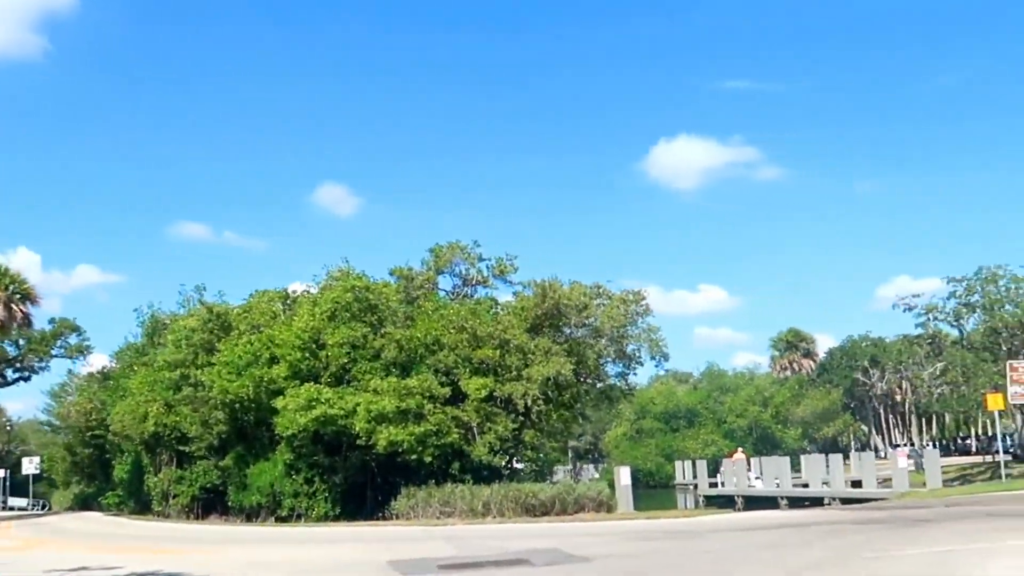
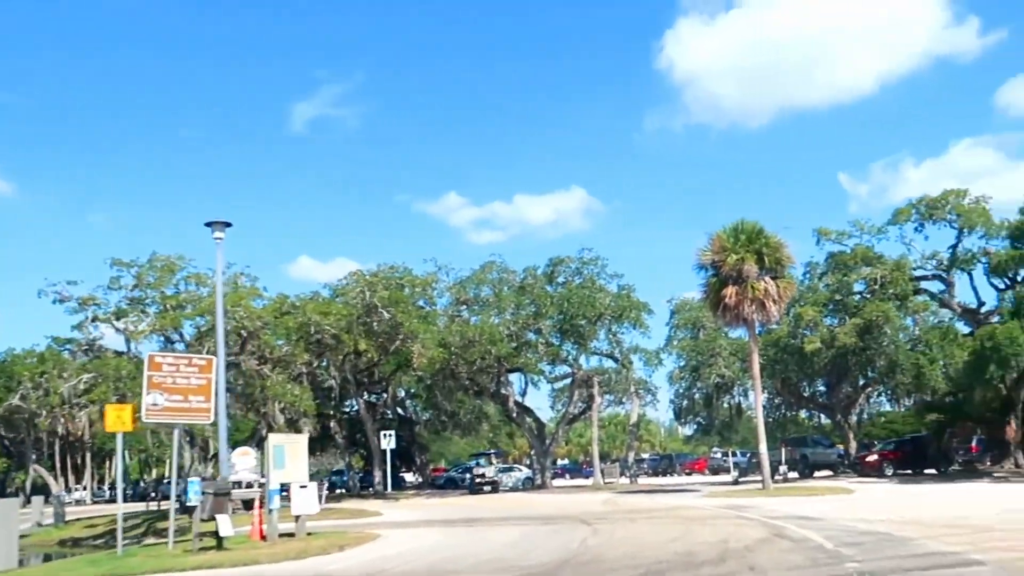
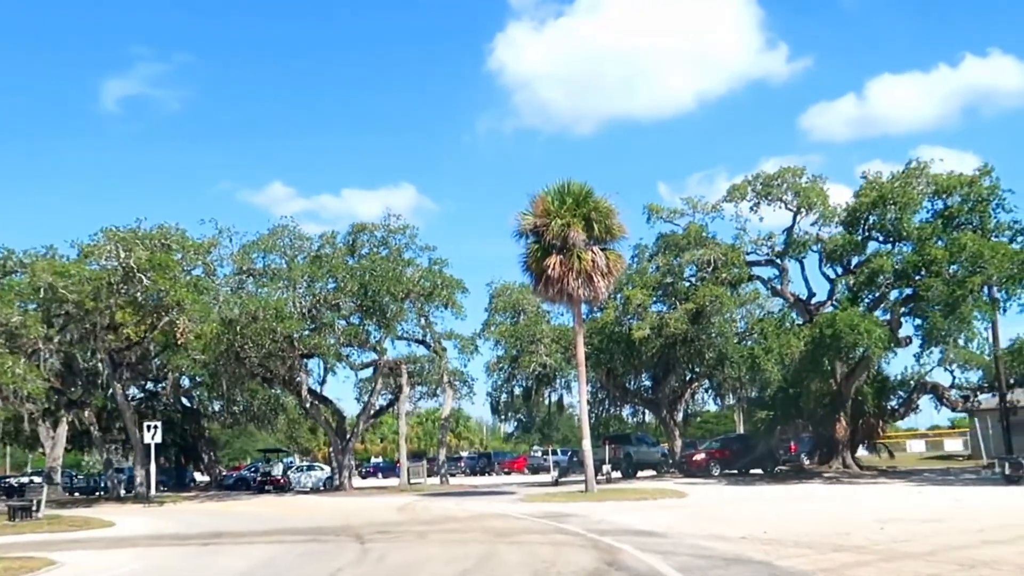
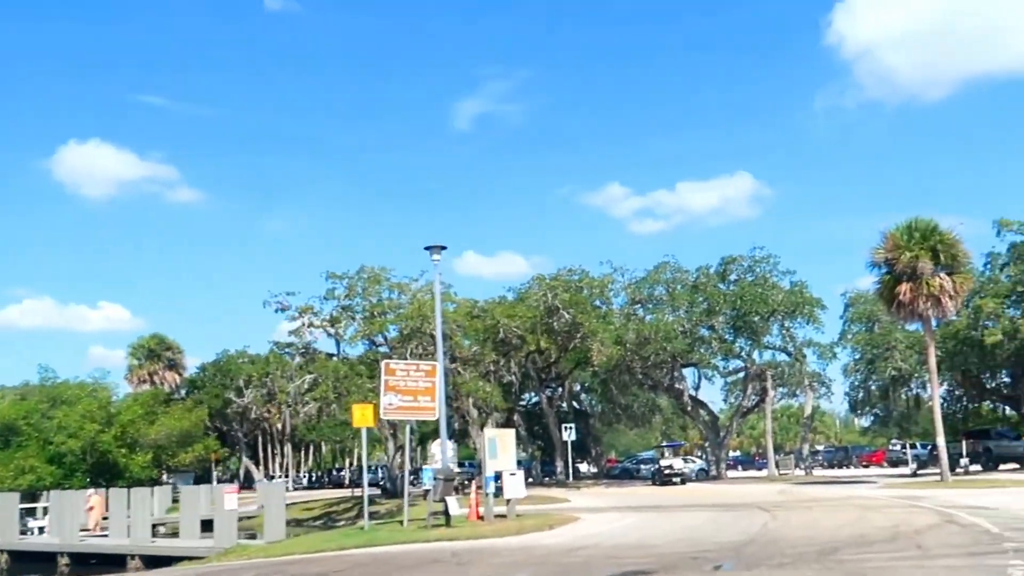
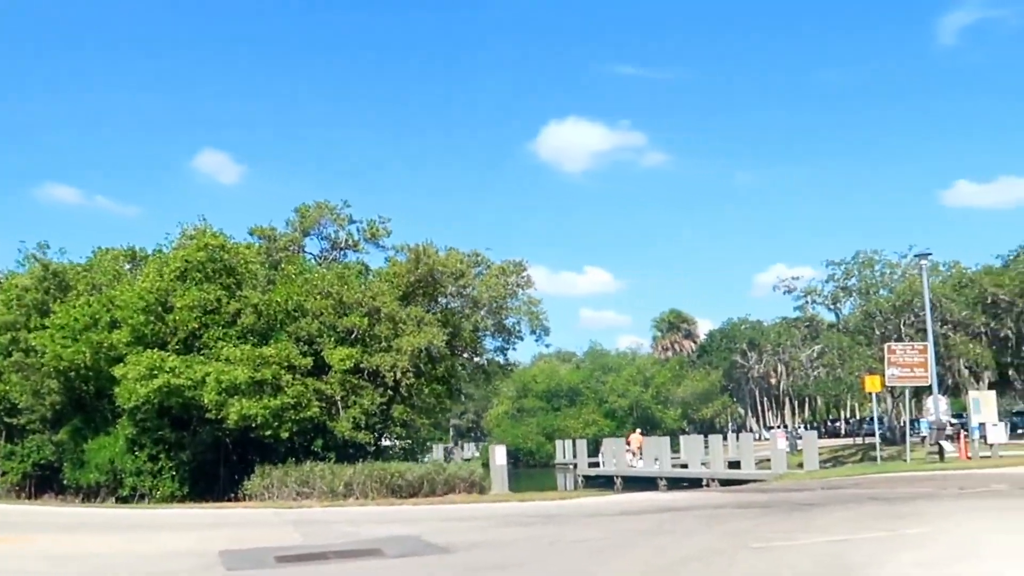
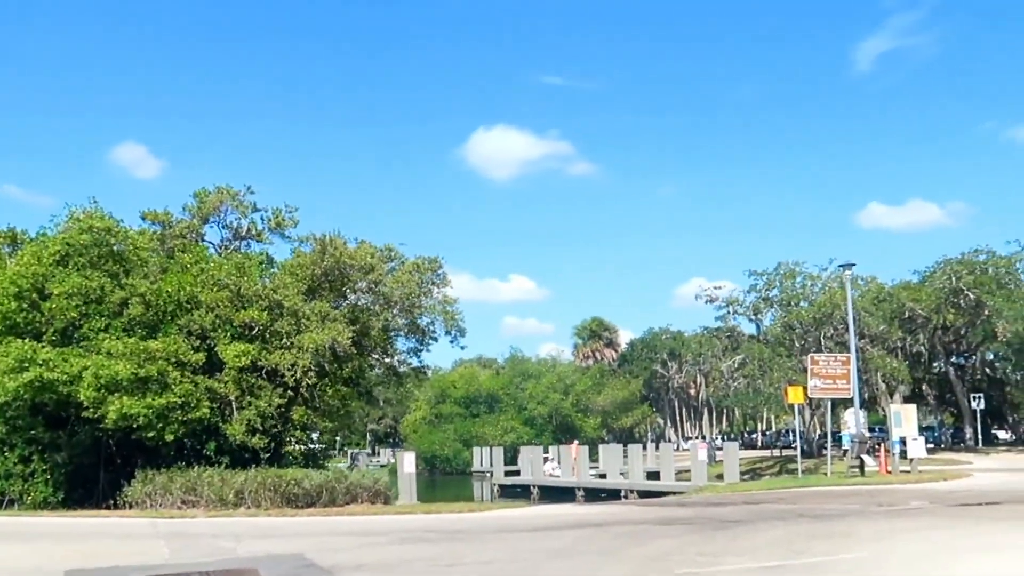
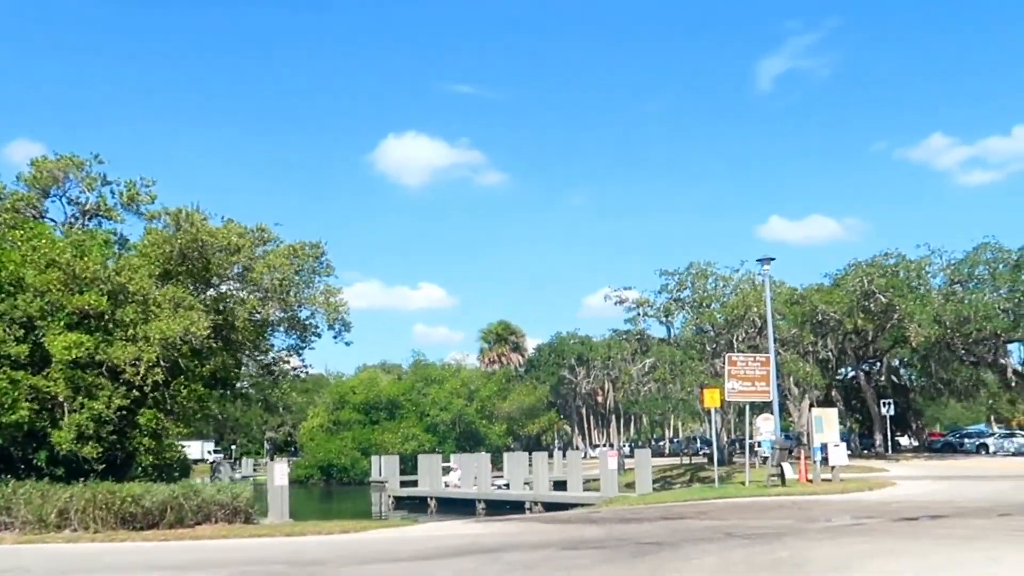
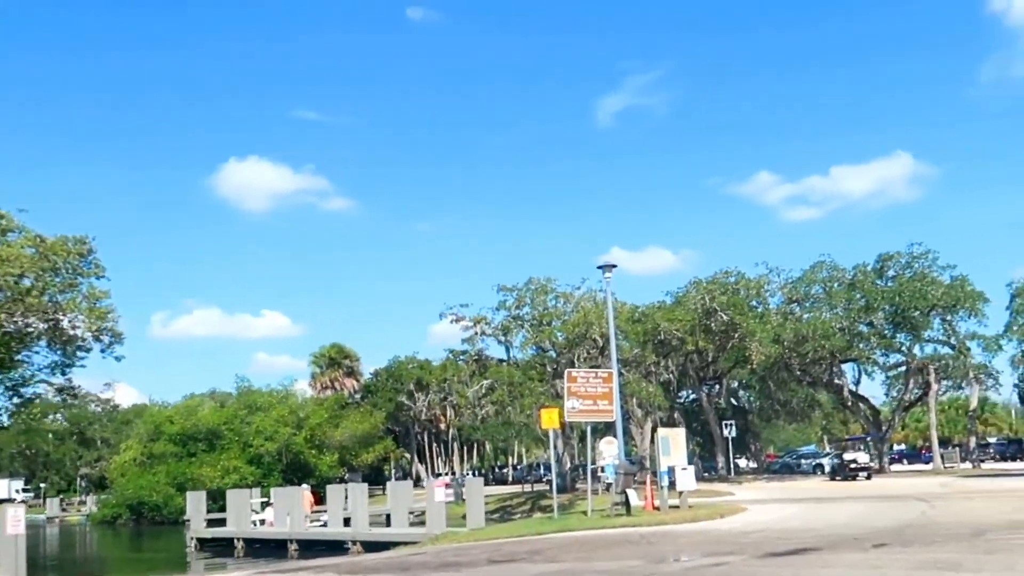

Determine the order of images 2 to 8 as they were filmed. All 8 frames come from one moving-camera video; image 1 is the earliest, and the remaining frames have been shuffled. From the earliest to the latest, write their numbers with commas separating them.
5, 6, 7, 8, 4, 2, 3
